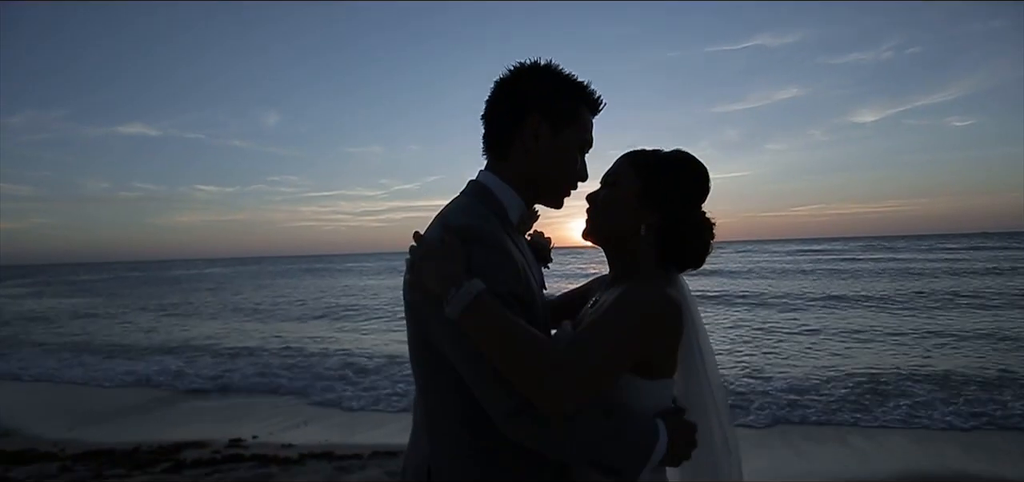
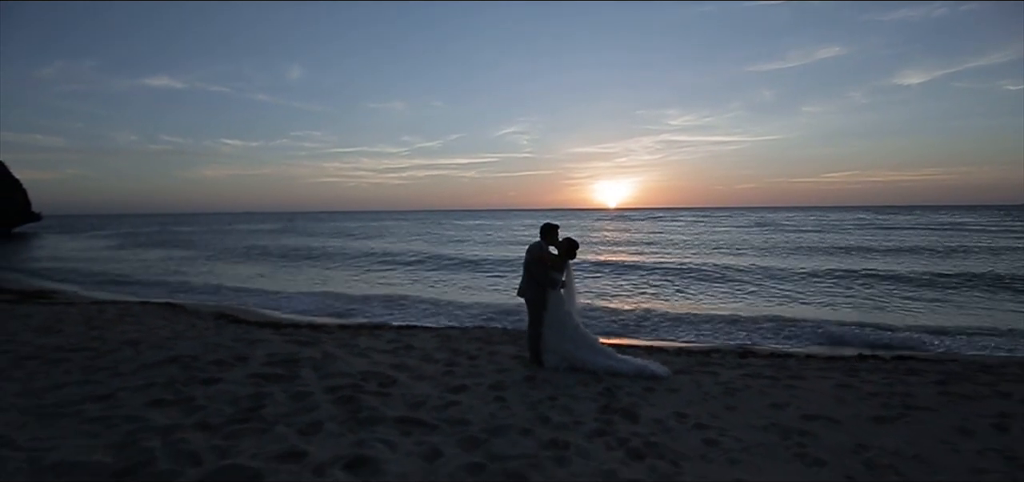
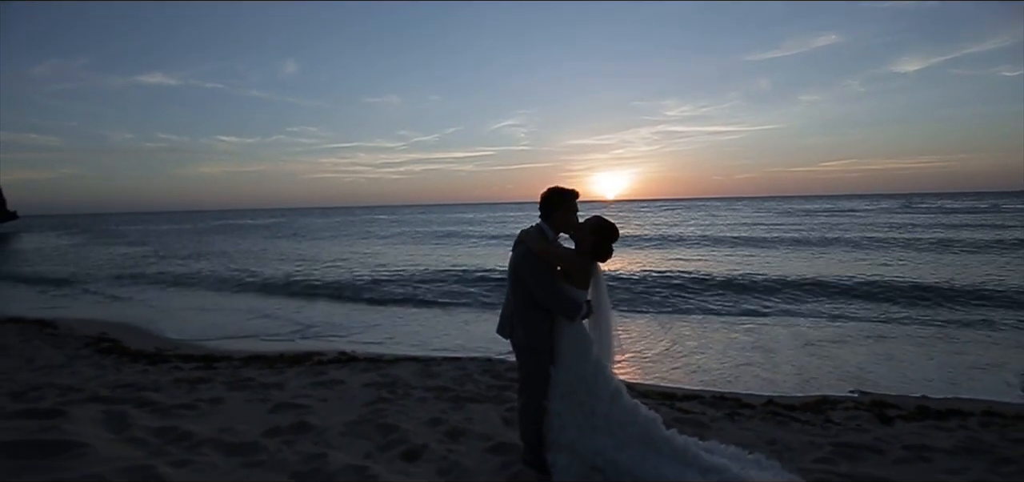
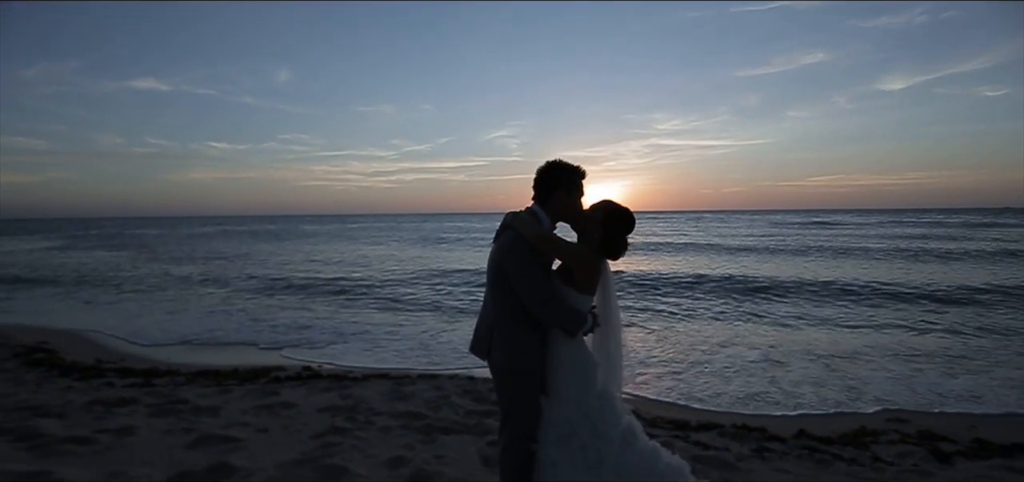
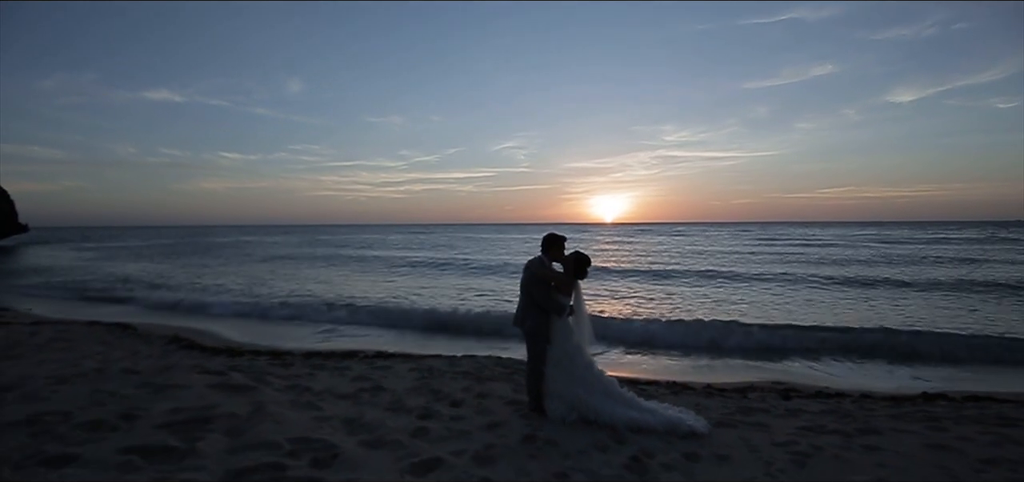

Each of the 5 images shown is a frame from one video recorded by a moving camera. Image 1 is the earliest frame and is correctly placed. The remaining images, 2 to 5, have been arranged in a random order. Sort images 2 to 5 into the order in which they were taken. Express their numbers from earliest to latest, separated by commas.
4, 3, 5, 2
